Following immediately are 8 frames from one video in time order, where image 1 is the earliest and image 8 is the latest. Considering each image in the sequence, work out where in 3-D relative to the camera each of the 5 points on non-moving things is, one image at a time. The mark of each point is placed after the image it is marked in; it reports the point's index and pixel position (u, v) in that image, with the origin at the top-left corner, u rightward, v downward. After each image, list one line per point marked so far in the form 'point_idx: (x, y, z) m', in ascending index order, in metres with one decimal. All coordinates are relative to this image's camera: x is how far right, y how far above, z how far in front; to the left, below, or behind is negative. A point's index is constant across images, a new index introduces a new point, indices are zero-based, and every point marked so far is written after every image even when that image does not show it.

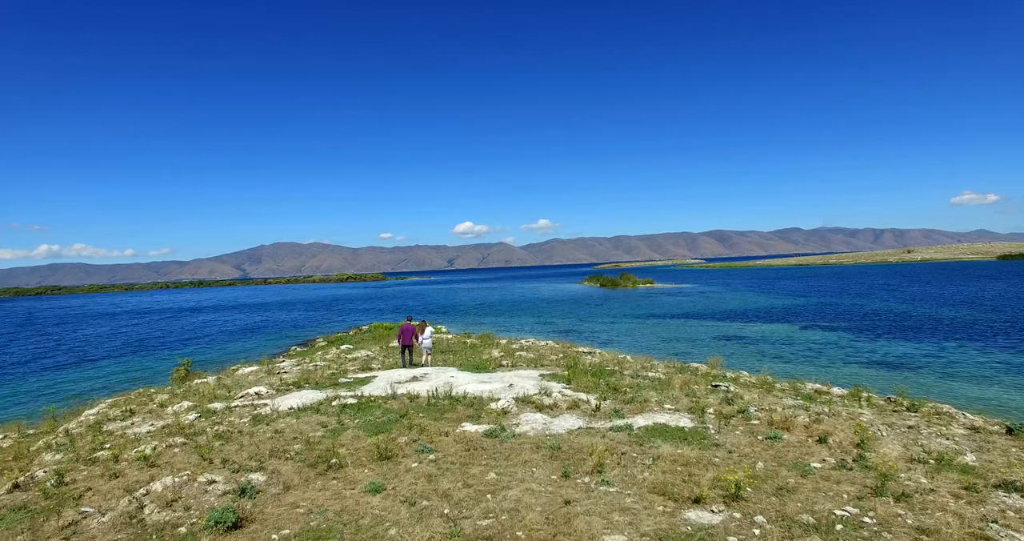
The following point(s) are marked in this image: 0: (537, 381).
0: (+0.9, -3.9, +16.3) m
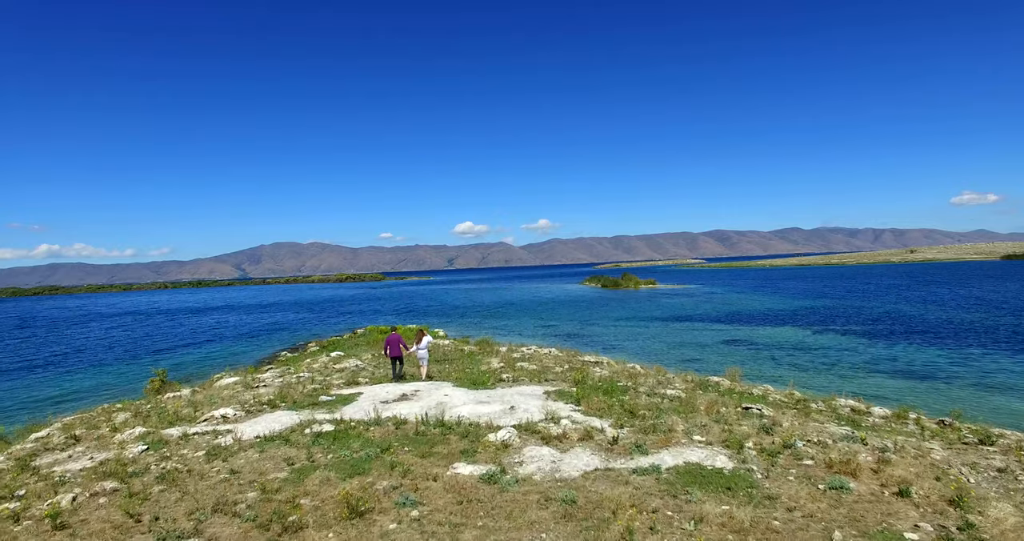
0: (+0.9, -4.1, +14.4) m
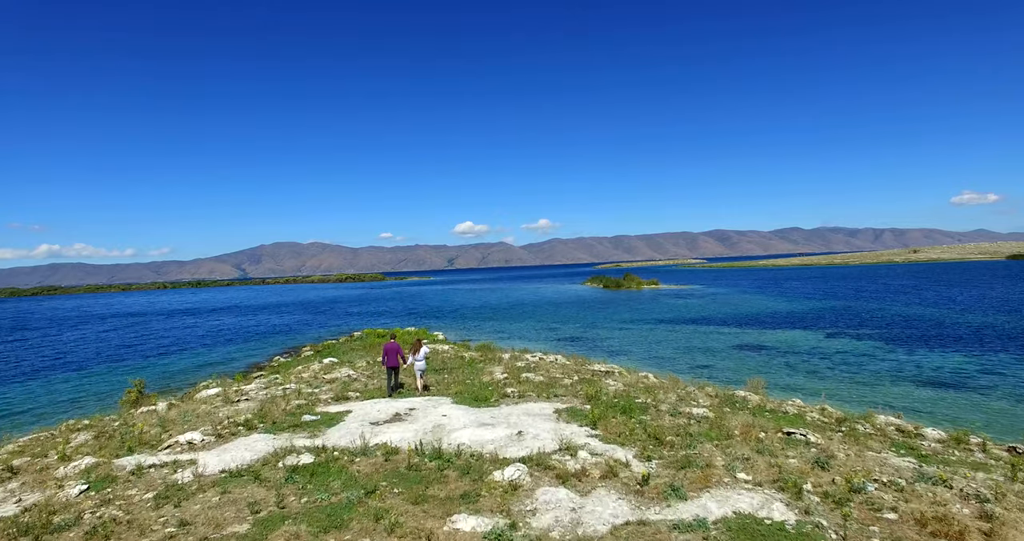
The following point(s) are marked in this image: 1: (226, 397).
0: (+1.1, -4.2, +12.6) m
1: (-12.1, -5.3, +19.6) m
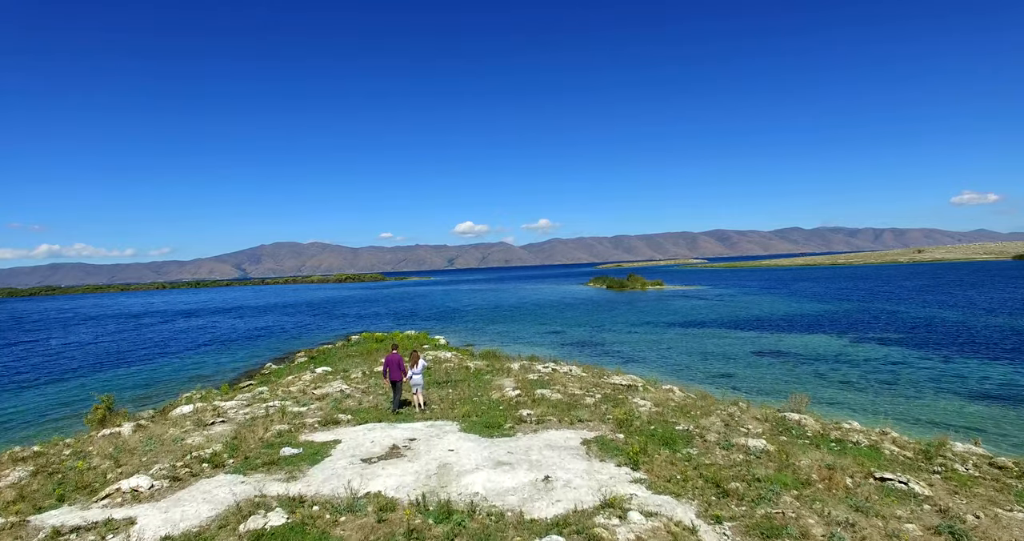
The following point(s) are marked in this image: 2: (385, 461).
0: (+1.6, -4.3, +10.3) m
1: (-11.5, -5.4, +17.2) m
2: (-3.0, -4.5, +10.9) m
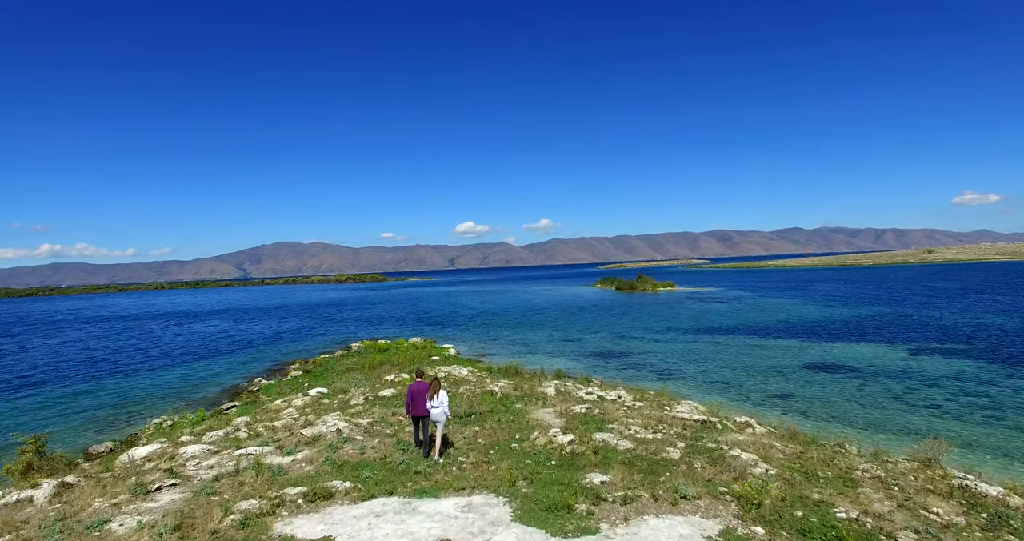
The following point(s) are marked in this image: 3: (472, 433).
0: (+3.1, -4.5, +5.8) m
1: (-10.0, -5.6, +12.8) m
2: (-1.5, -4.6, +6.5) m
3: (-1.4, -5.6, +15.8) m
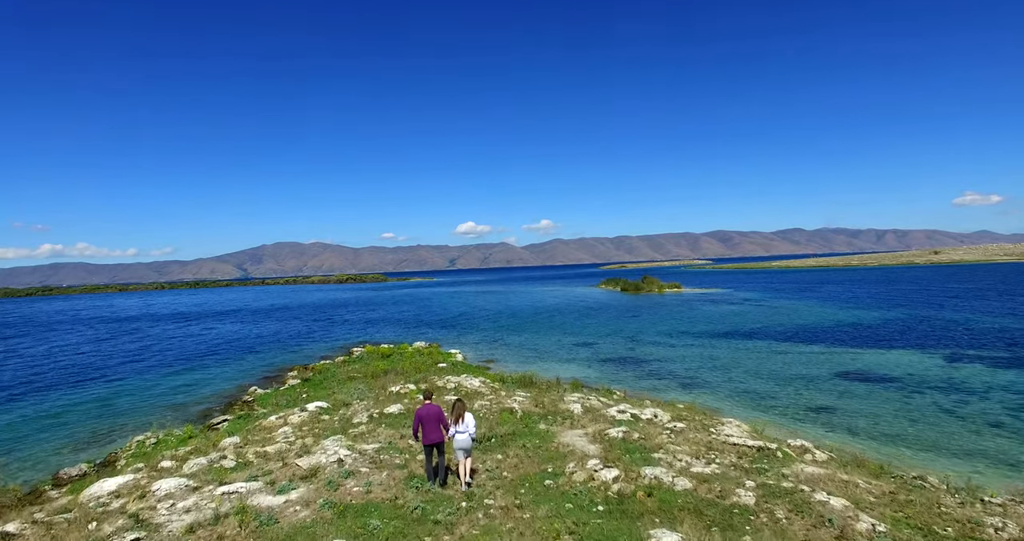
0: (+4.0, -4.6, +3.6) m
1: (-9.1, -5.7, +10.6) m
2: (-0.6, -4.7, +4.3) m
3: (-0.5, -5.7, +13.6) m
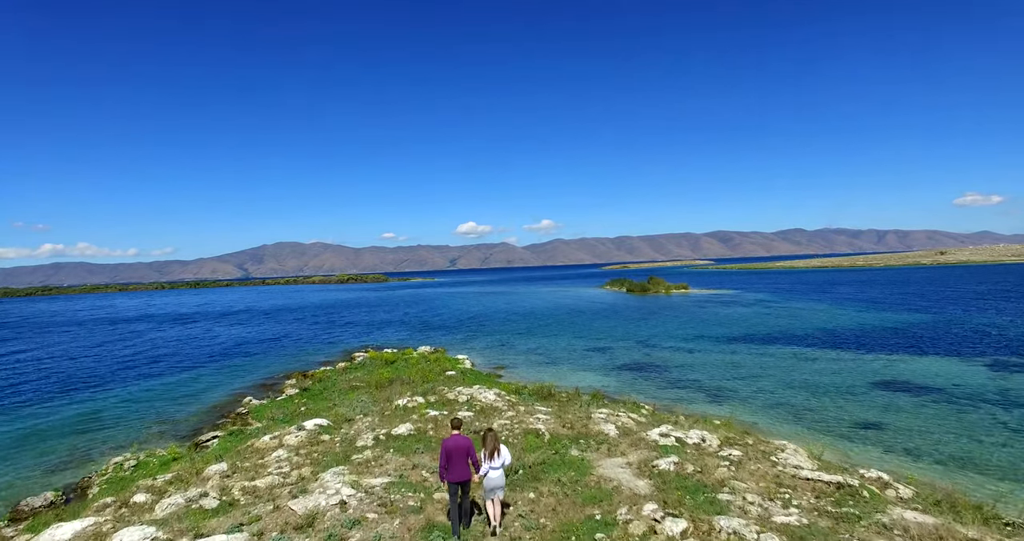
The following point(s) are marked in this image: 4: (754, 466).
0: (+4.9, -4.7, +1.3) m
1: (-8.2, -5.8, +8.3) m
2: (+0.2, -4.8, +2.0) m
3: (+0.4, -5.8, +11.3) m
4: (+7.0, -5.7, +13.3) m
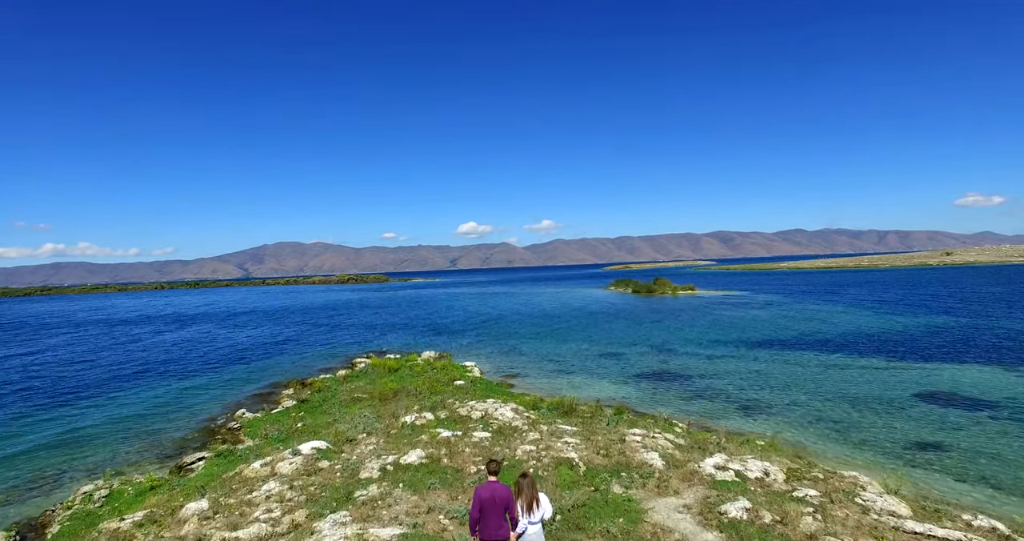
0: (+5.8, -4.8, -1.1) m
1: (-7.4, -5.9, +6.0) m
2: (+1.1, -5.0, -0.4) m
3: (+1.3, -5.9, +8.9) m
4: (+7.9, -5.8, +10.9) m
